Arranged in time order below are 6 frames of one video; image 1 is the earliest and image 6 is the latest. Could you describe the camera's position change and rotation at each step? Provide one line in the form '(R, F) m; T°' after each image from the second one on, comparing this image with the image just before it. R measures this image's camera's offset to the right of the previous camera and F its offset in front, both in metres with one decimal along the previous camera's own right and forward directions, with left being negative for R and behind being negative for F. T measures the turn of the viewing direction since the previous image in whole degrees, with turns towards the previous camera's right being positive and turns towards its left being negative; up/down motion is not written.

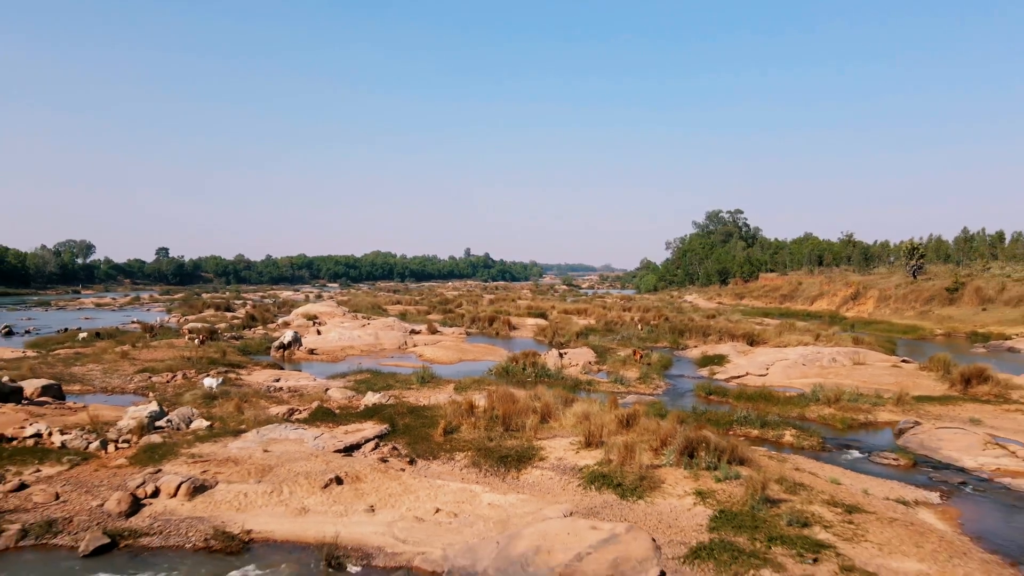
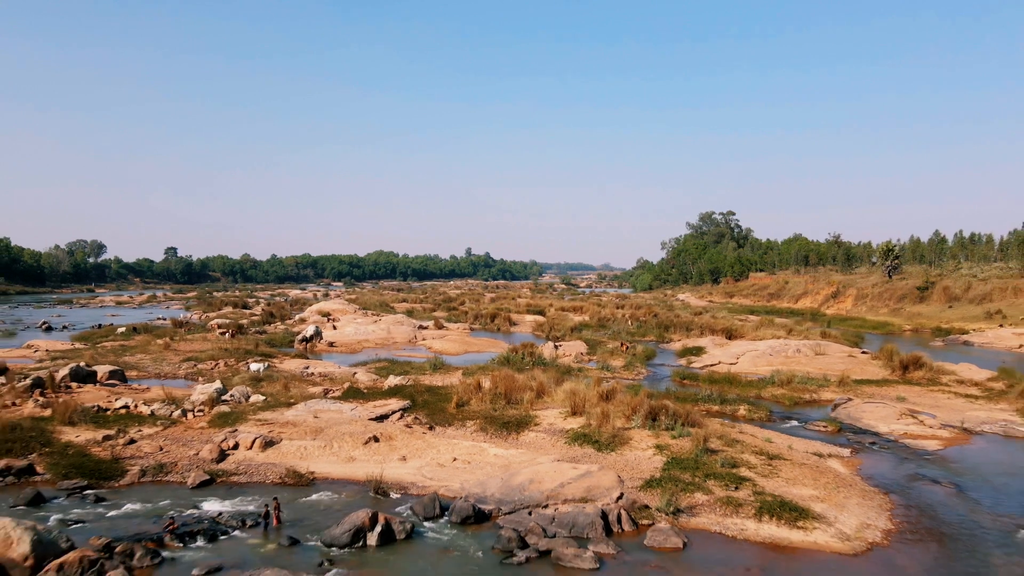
(0.0, -4.1) m; 0°
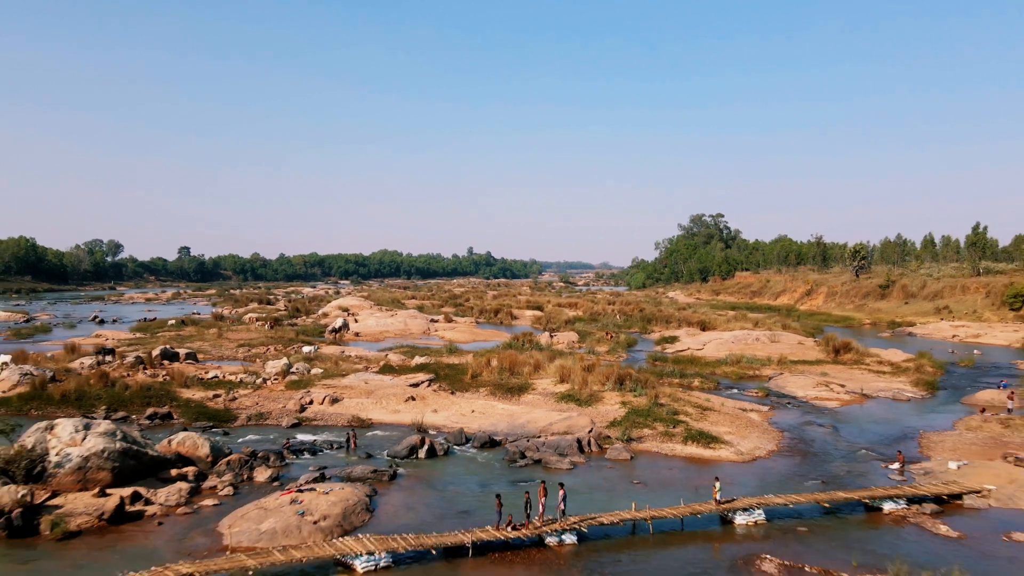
(-0.2, -6.5) m; 0°
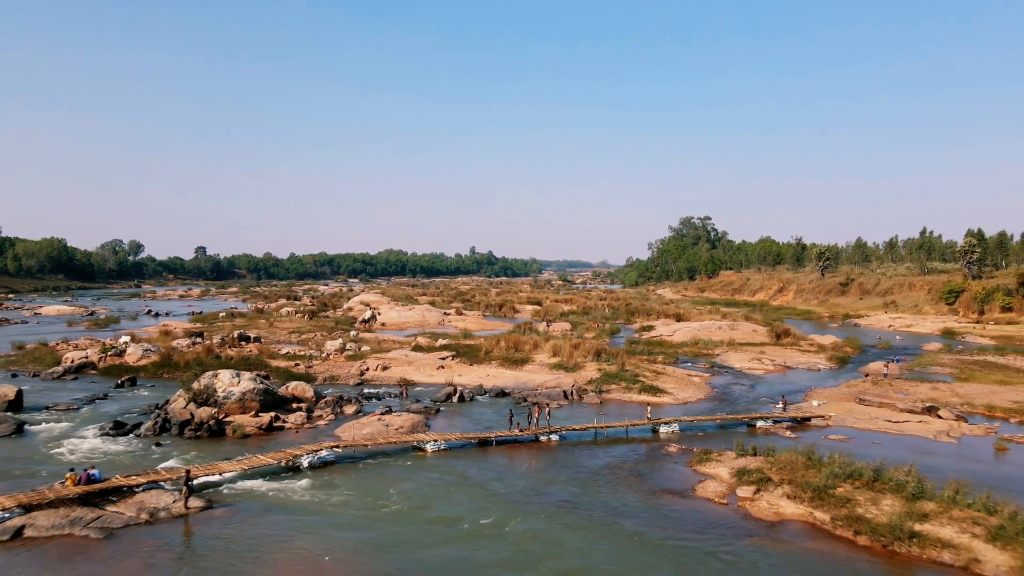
(-0.3, -8.6) m; 0°
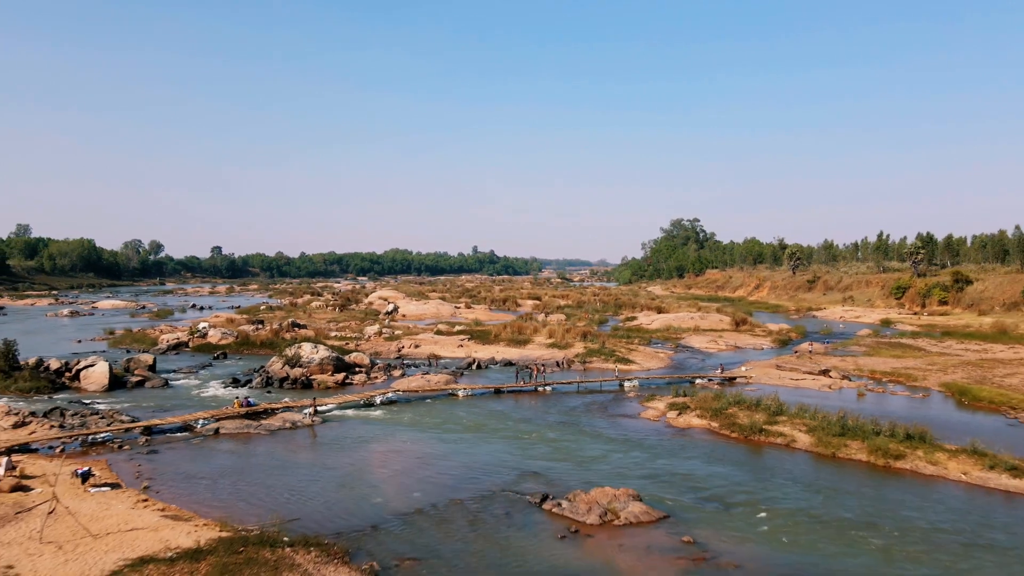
(-0.4, -9.0) m; 0°
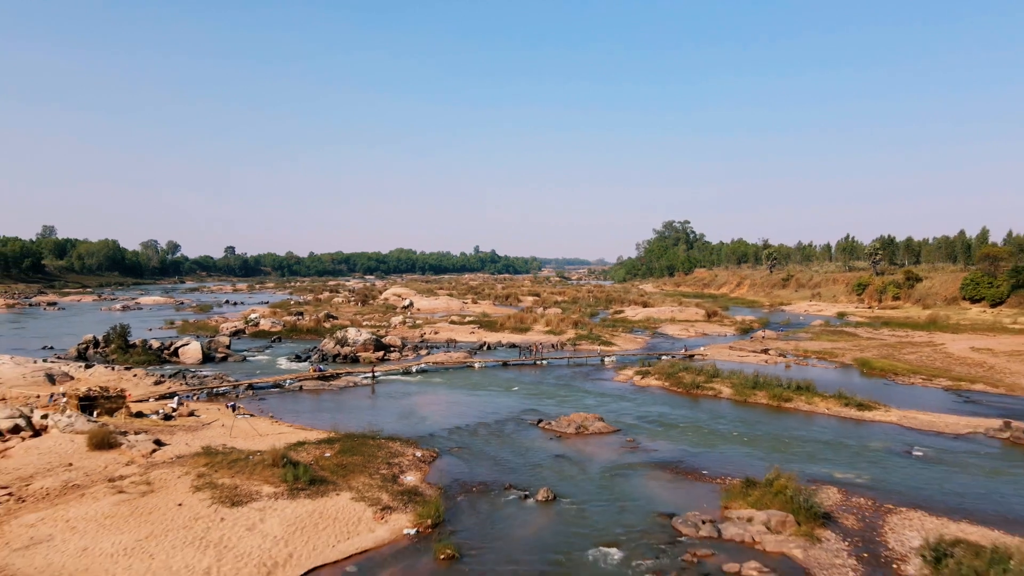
(-0.3, -8.5) m; 0°
